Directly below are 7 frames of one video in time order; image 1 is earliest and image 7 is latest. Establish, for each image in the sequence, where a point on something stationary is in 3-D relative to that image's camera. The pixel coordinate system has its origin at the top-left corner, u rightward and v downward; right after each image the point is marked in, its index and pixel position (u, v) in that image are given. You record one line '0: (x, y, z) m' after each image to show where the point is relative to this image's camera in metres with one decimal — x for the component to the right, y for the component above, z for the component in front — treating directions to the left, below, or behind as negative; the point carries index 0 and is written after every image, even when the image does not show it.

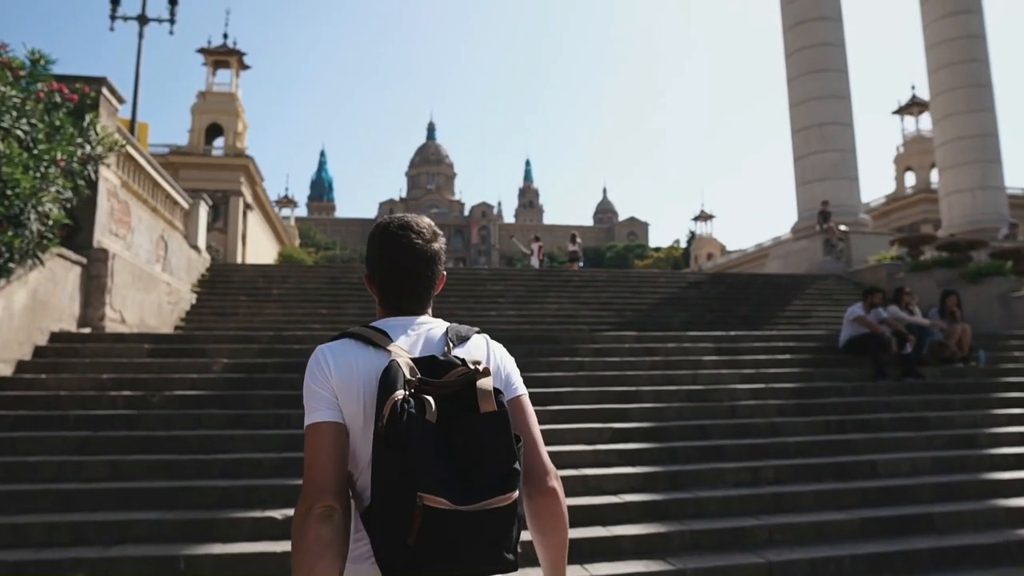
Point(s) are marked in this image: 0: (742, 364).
0: (+3.2, -1.1, +9.3) m
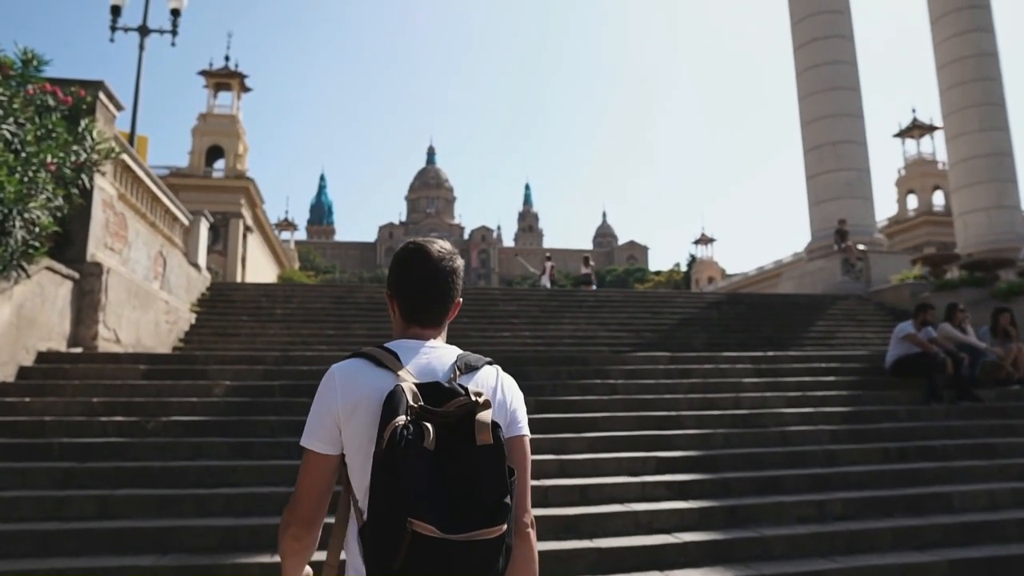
0: (+3.5, -1.3, +8.6) m
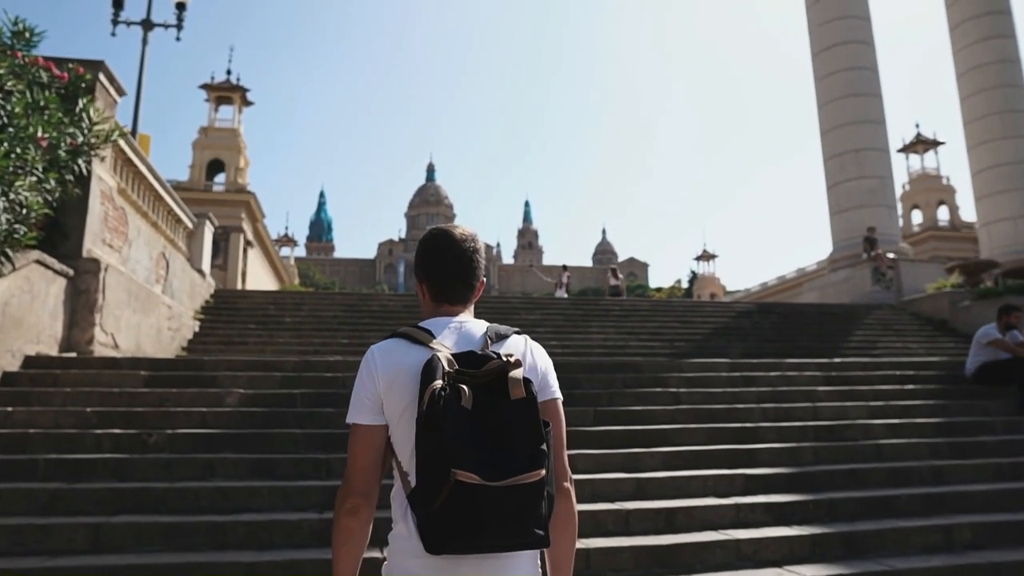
0: (+4.0, -1.2, +7.7) m
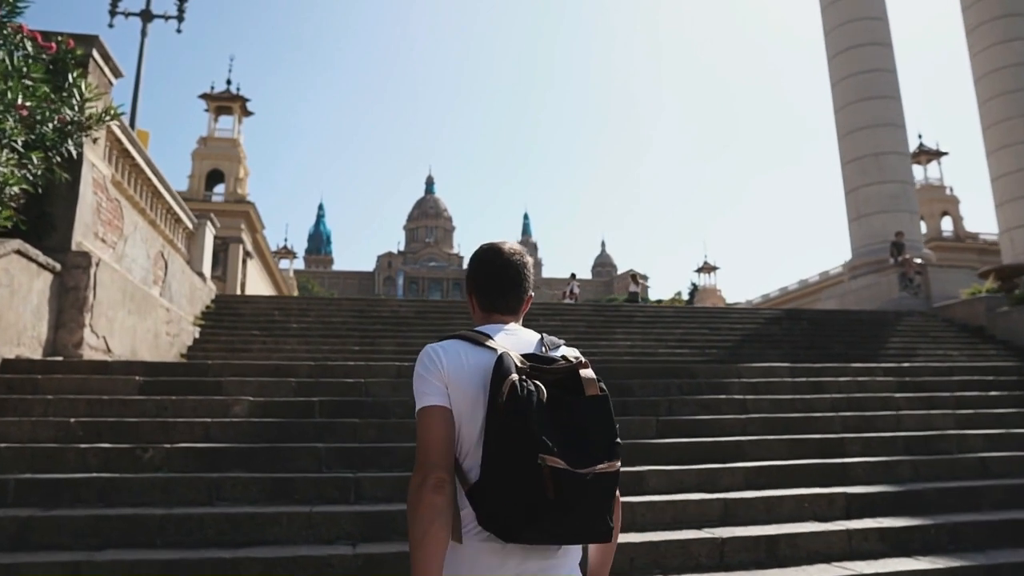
0: (+4.4, -1.2, +6.9) m
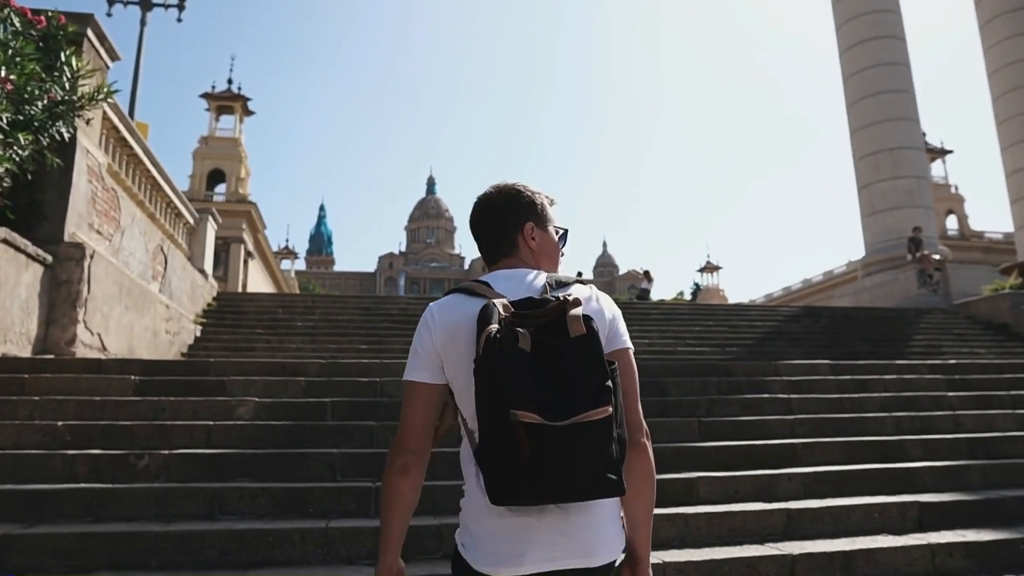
0: (+4.6, -1.1, +6.4) m
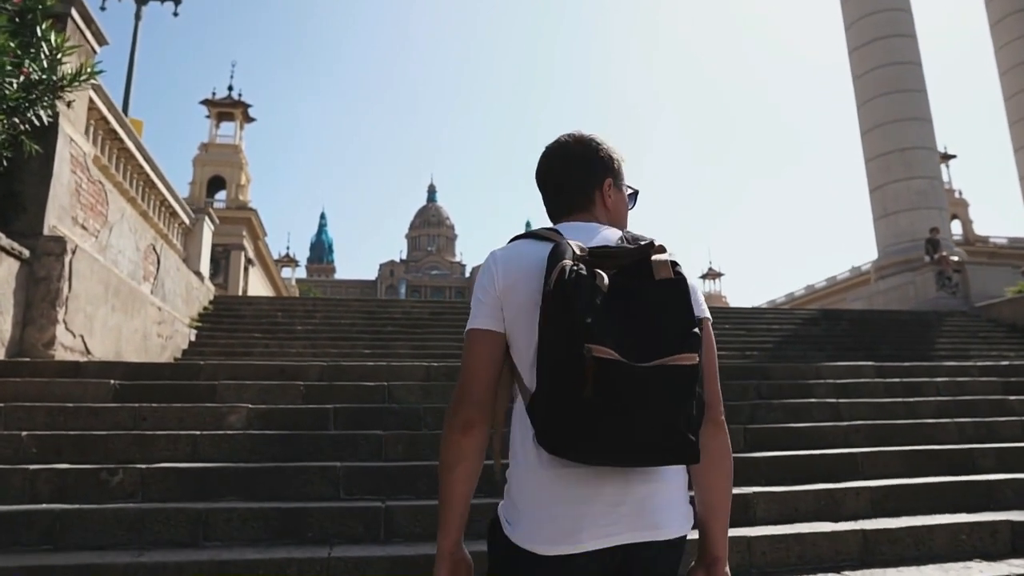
0: (+4.8, -1.0, +5.9) m
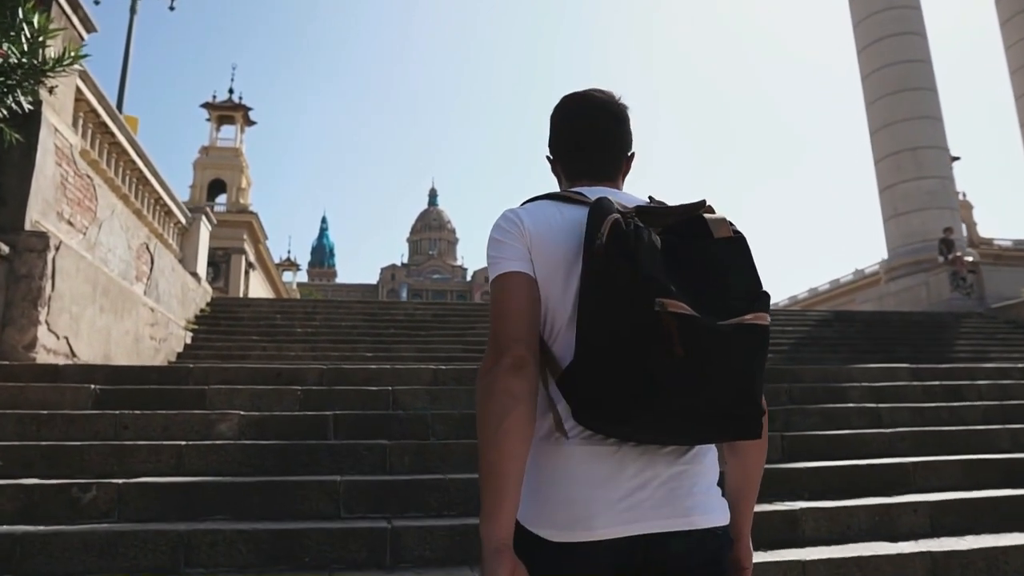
0: (+4.9, -1.0, +5.5) m
